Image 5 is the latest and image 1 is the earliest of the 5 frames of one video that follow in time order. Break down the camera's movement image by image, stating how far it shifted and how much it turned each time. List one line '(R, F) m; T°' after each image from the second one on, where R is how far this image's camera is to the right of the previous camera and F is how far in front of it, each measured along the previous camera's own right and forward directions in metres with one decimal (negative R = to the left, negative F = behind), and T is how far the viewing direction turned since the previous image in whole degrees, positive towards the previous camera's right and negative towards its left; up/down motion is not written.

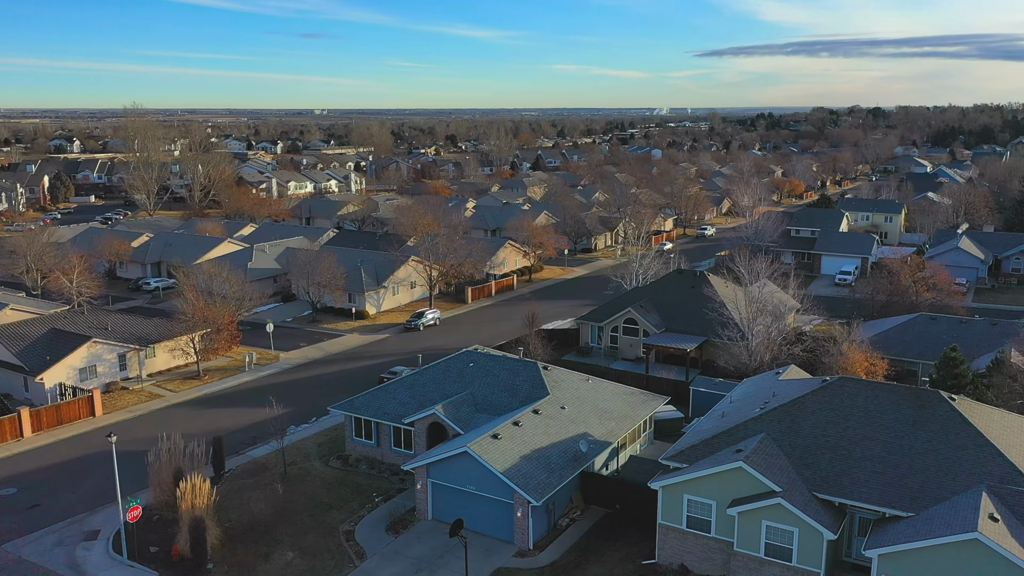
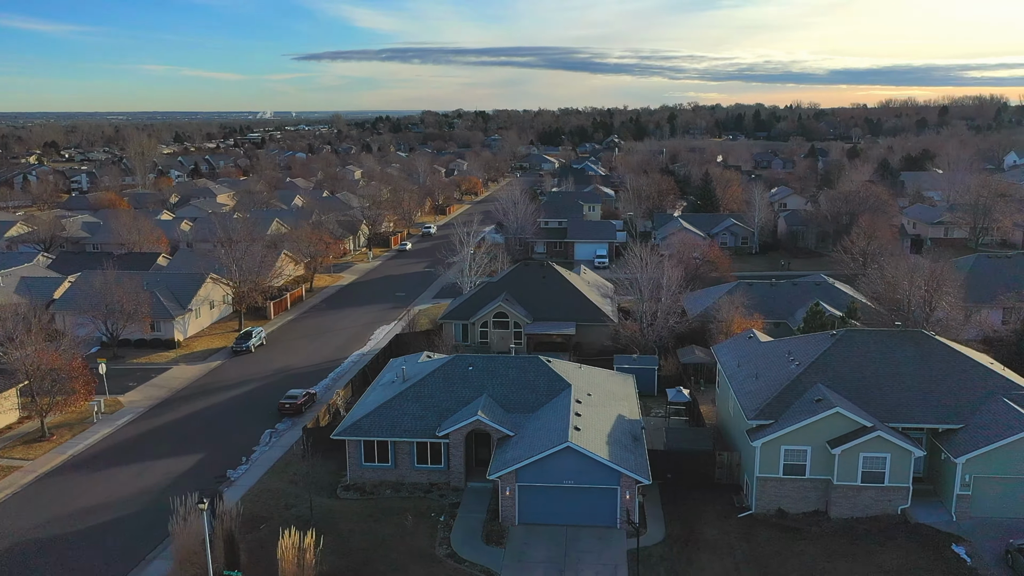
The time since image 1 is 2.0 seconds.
(-11.0, +2.4) m; +26°
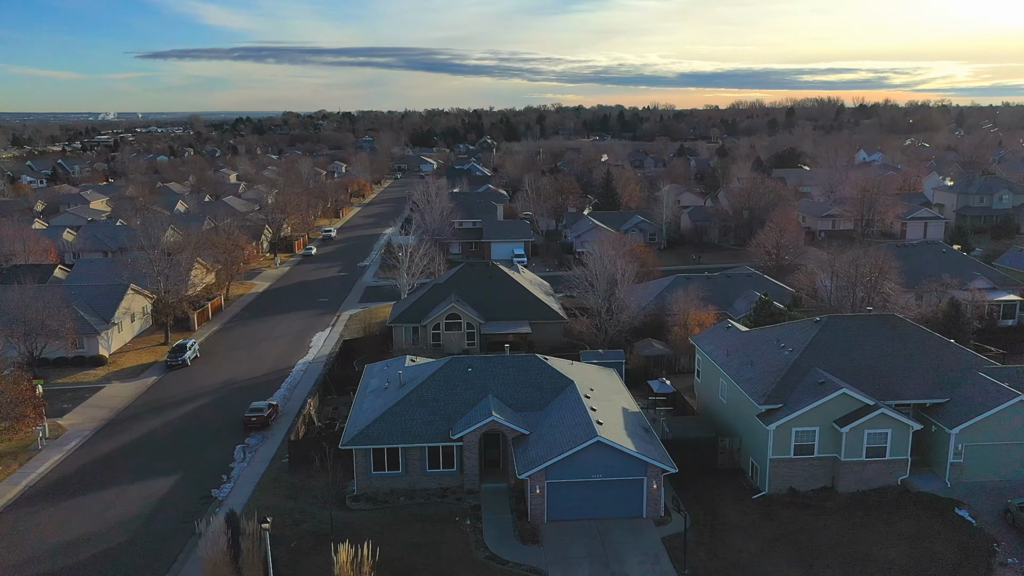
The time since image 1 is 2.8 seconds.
(-3.9, +0.3) m; +9°
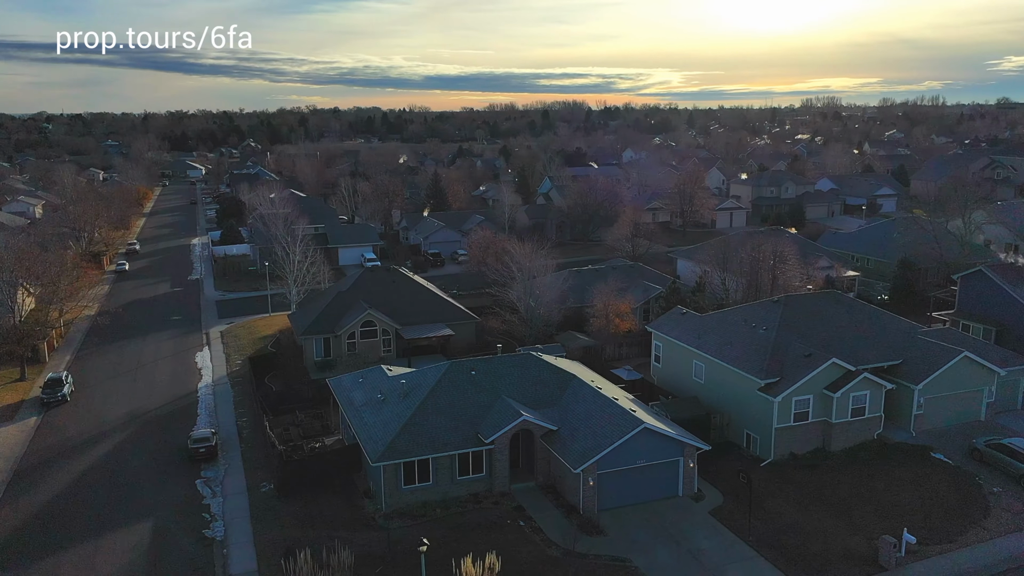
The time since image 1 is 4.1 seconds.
(-7.1, +1.0) m; +16°
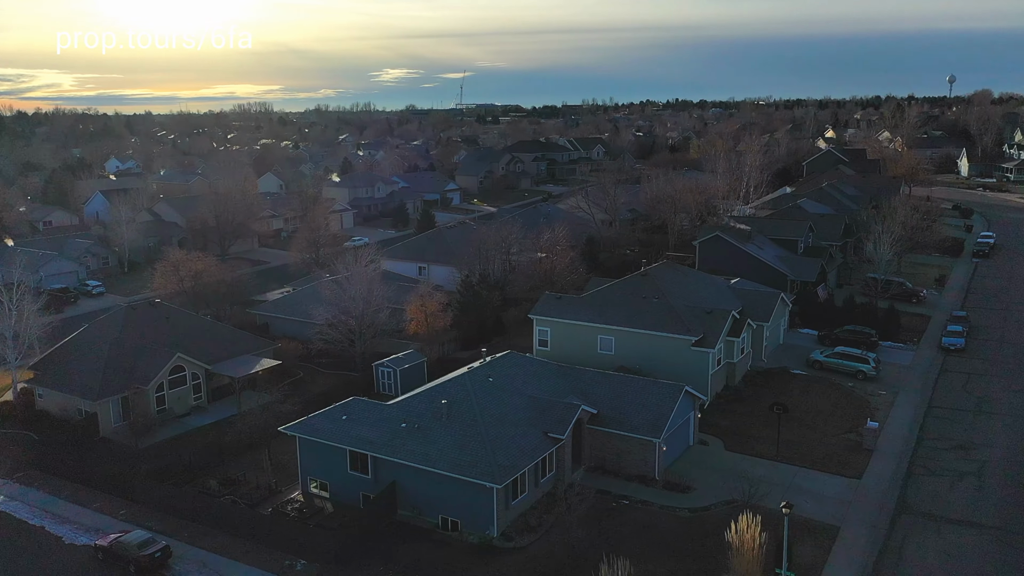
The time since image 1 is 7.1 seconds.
(-15.2, +5.1) m; +37°
